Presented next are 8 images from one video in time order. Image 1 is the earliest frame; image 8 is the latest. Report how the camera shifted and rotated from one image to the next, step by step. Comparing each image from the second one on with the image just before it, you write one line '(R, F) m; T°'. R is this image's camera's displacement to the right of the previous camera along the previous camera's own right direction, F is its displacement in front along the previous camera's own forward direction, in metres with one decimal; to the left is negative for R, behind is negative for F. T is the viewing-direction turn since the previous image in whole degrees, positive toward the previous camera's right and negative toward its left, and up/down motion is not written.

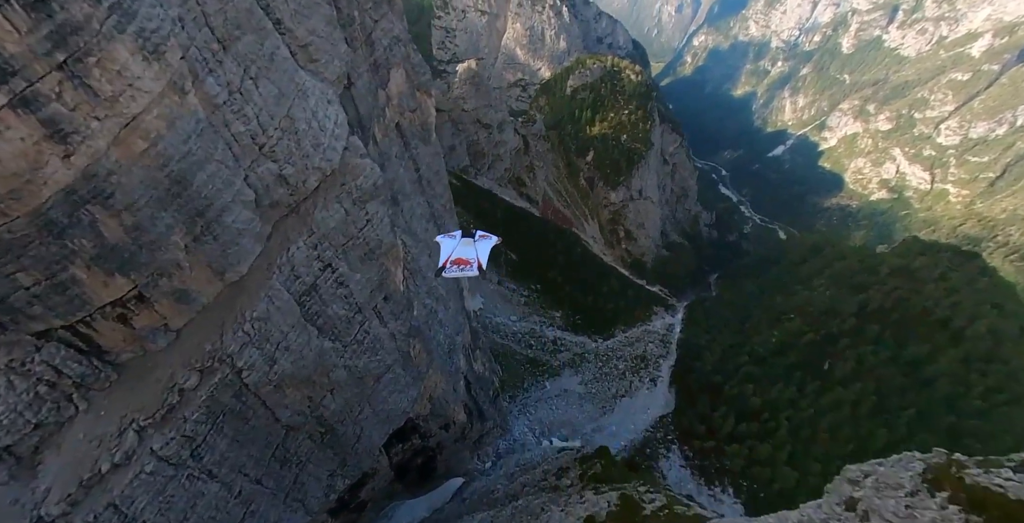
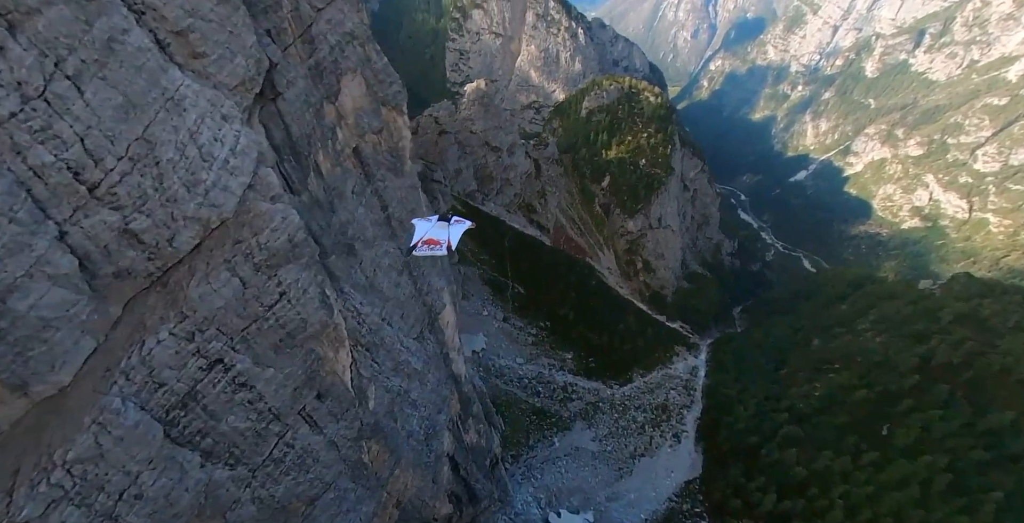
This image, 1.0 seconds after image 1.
(+0.9, +7.6) m; -2°
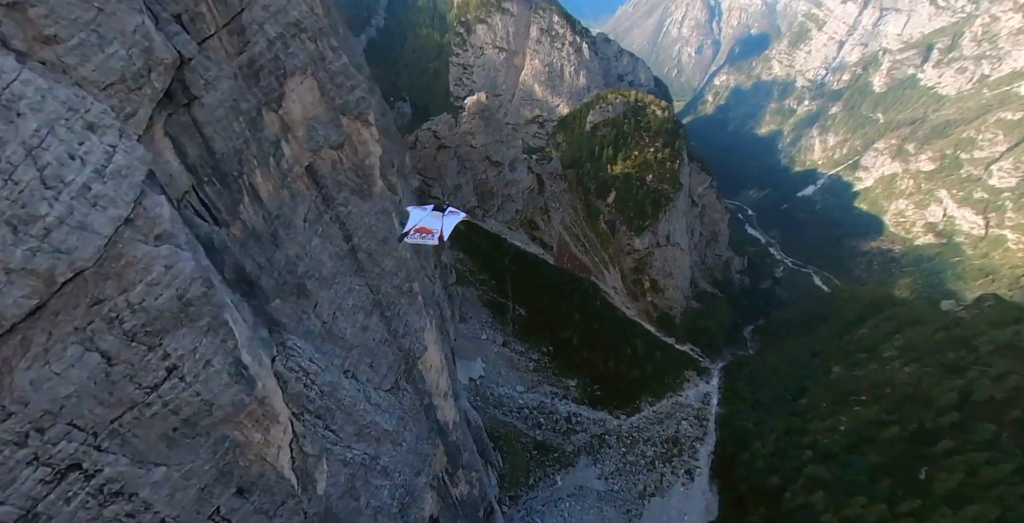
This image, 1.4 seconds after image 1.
(+0.6, +4.2) m; -1°
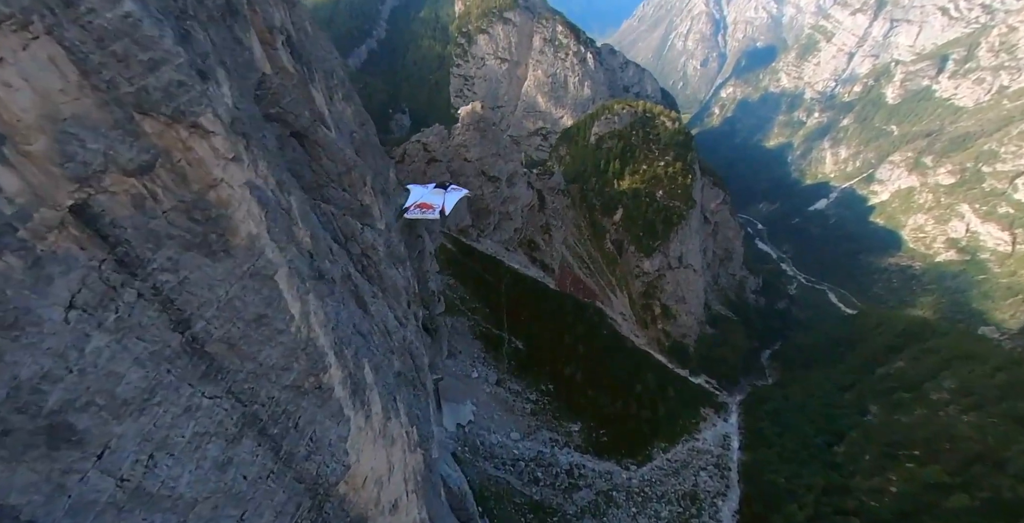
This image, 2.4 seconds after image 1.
(+1.4, +8.3) m; -1°
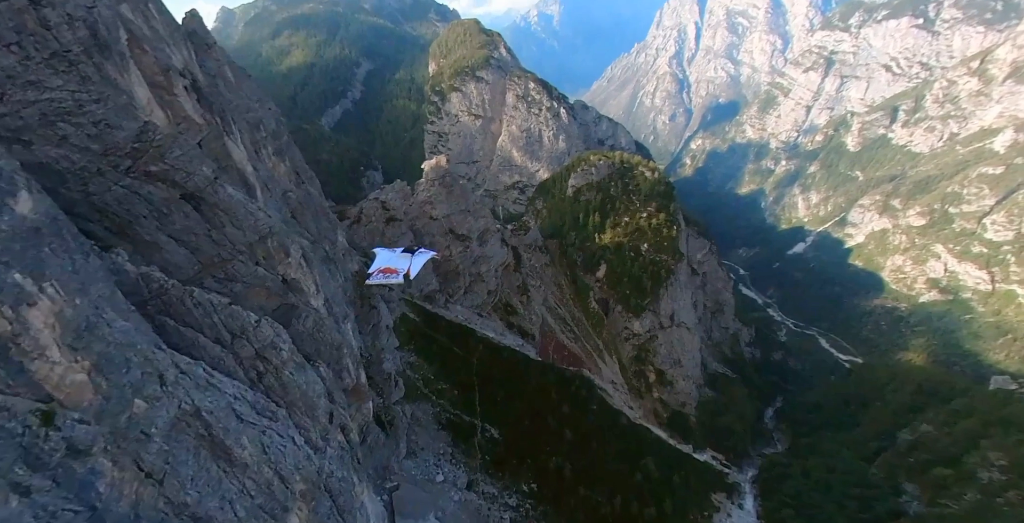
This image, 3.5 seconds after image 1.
(+1.7, +9.5) m; +2°
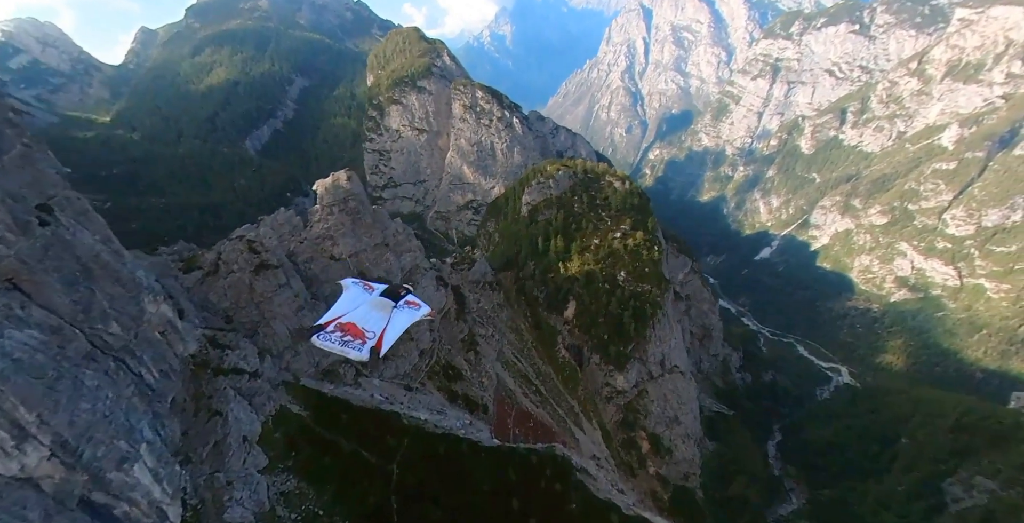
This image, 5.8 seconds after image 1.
(+4.1, +21.3) m; +4°
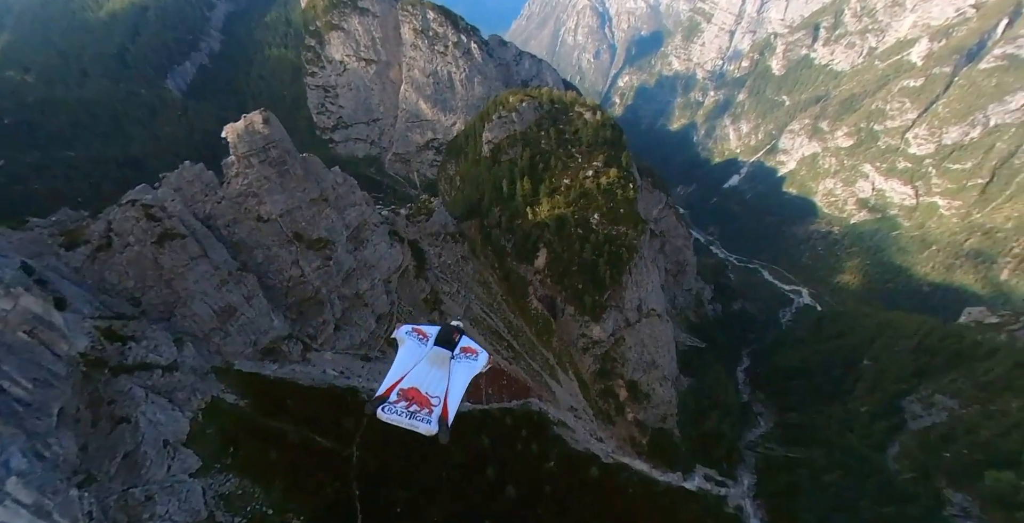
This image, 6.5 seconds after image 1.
(+0.8, +6.8) m; +3°
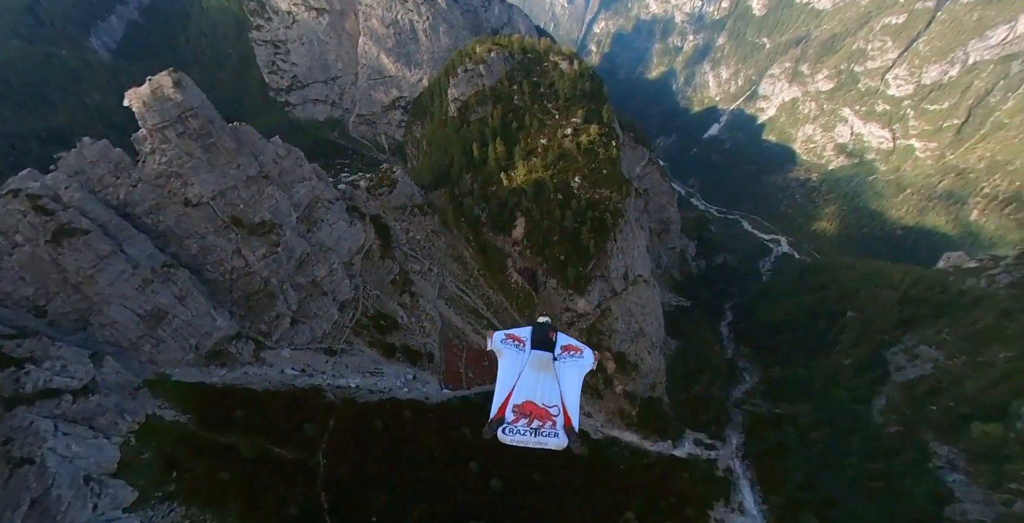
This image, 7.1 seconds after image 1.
(+0.5, +5.5) m; +2°
